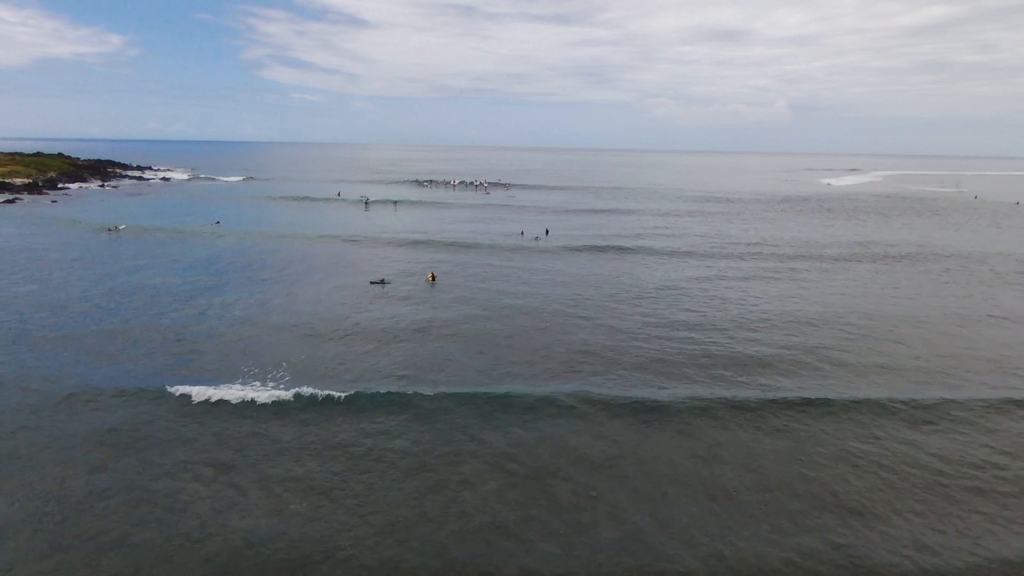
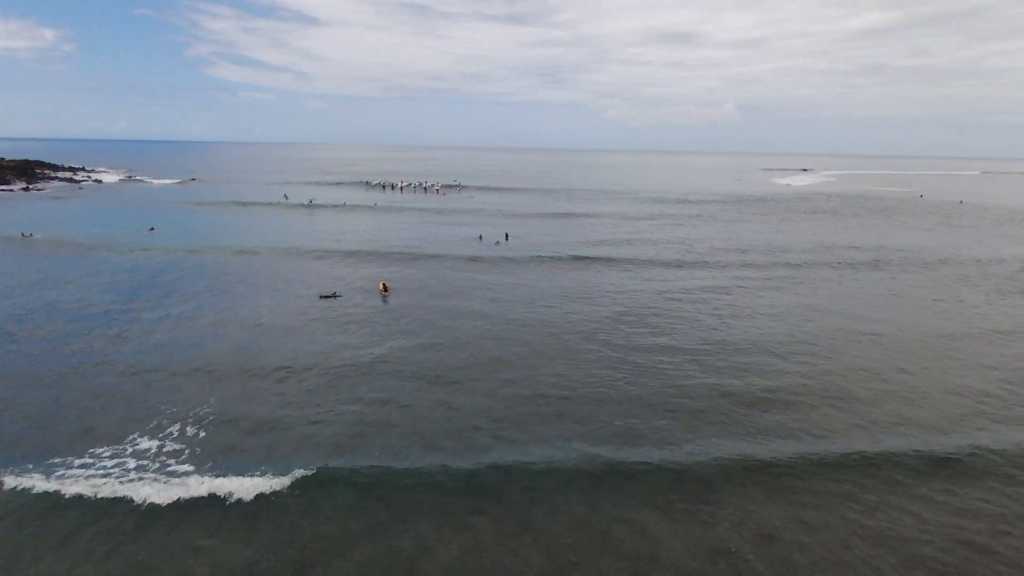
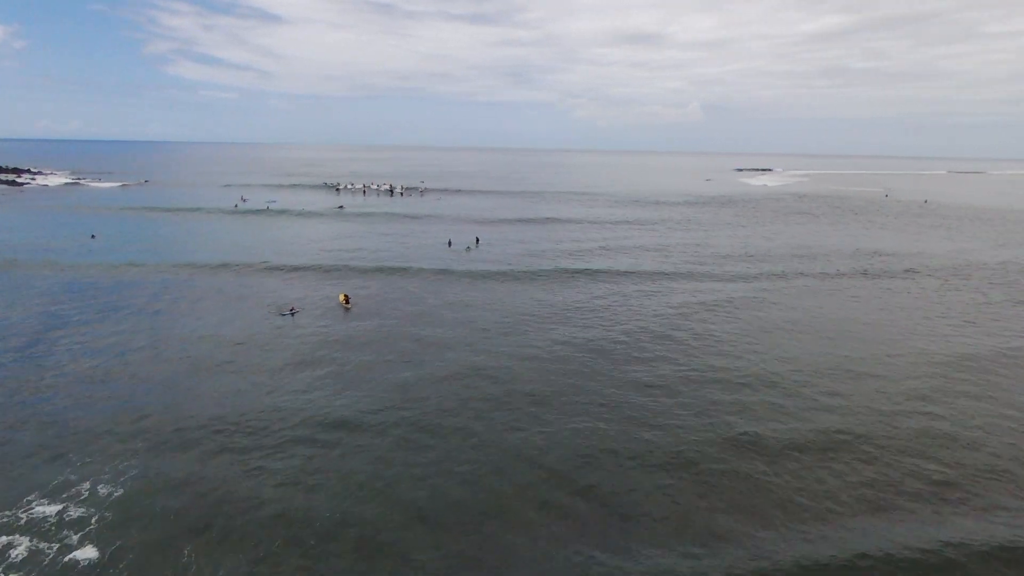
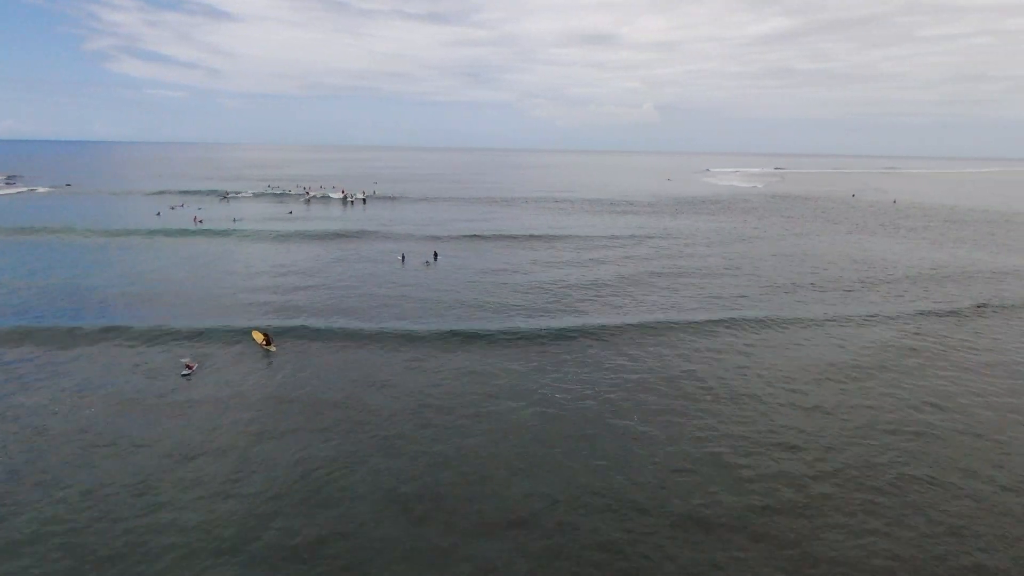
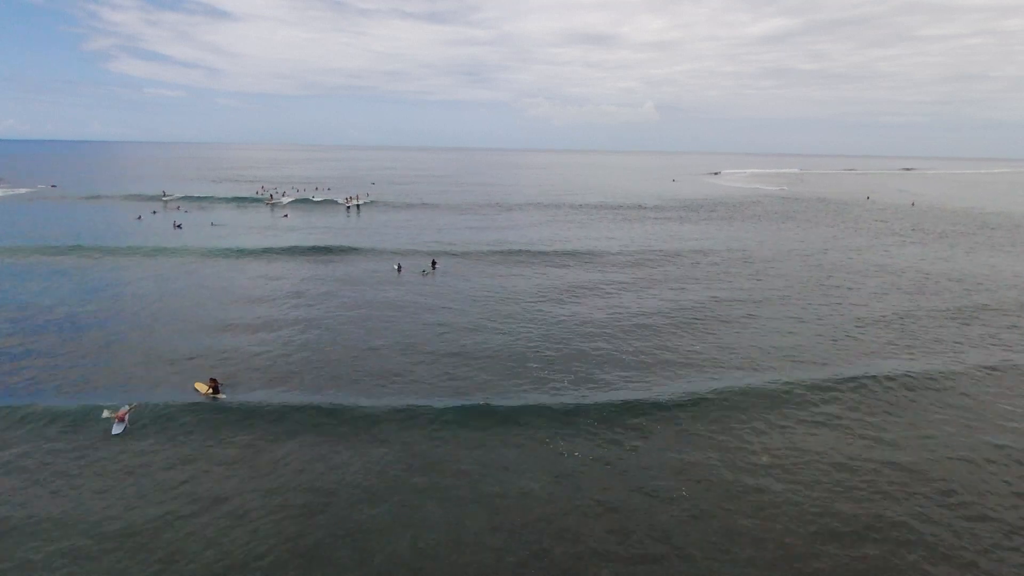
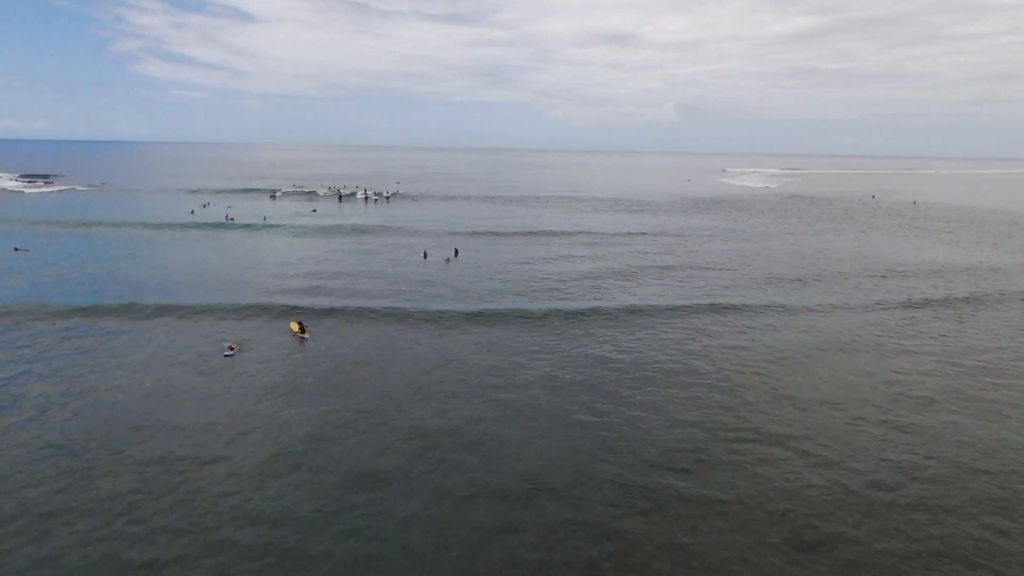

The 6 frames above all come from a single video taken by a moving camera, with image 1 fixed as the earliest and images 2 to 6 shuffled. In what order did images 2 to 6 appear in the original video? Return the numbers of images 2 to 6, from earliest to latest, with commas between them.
2, 3, 6, 4, 5
